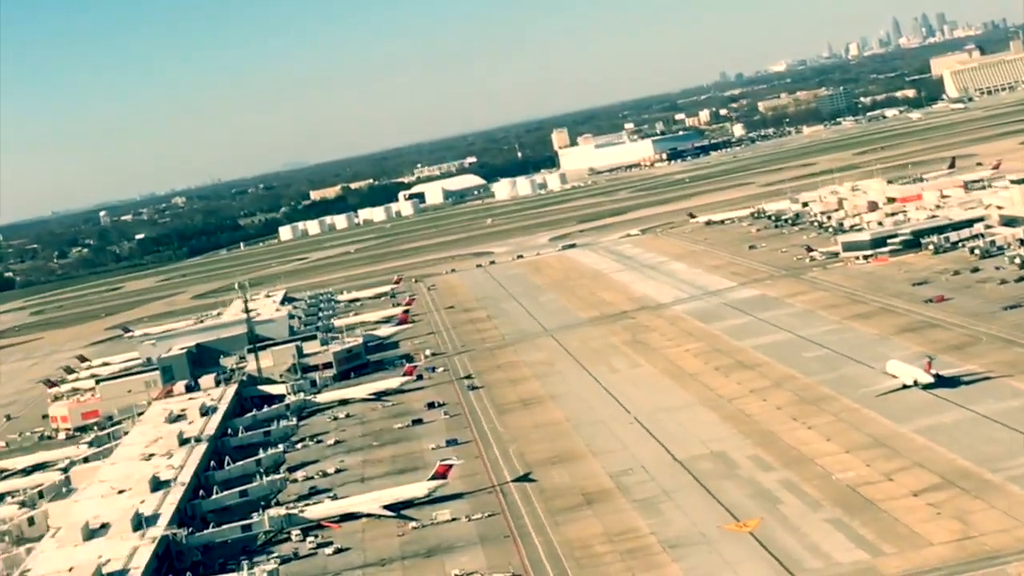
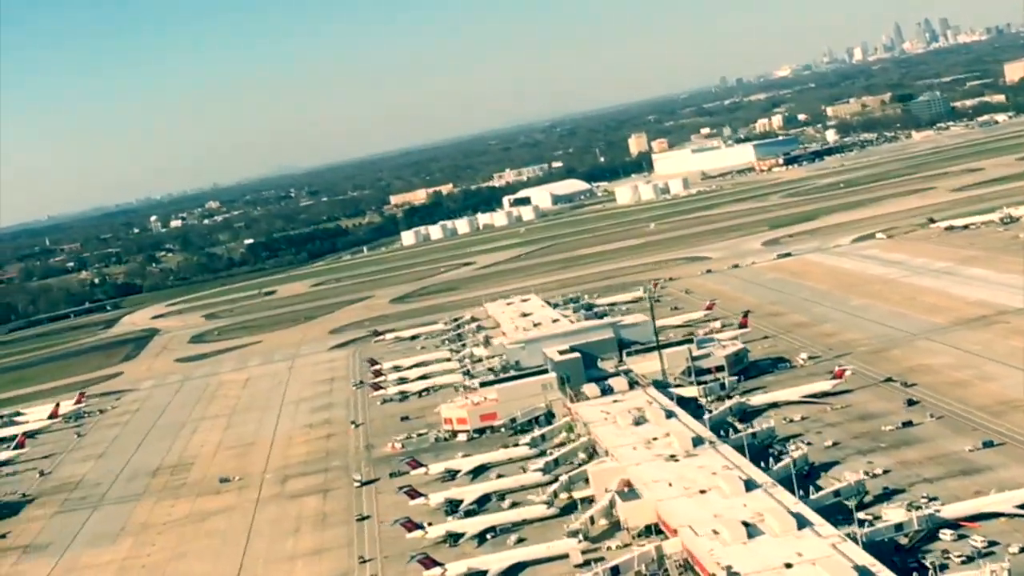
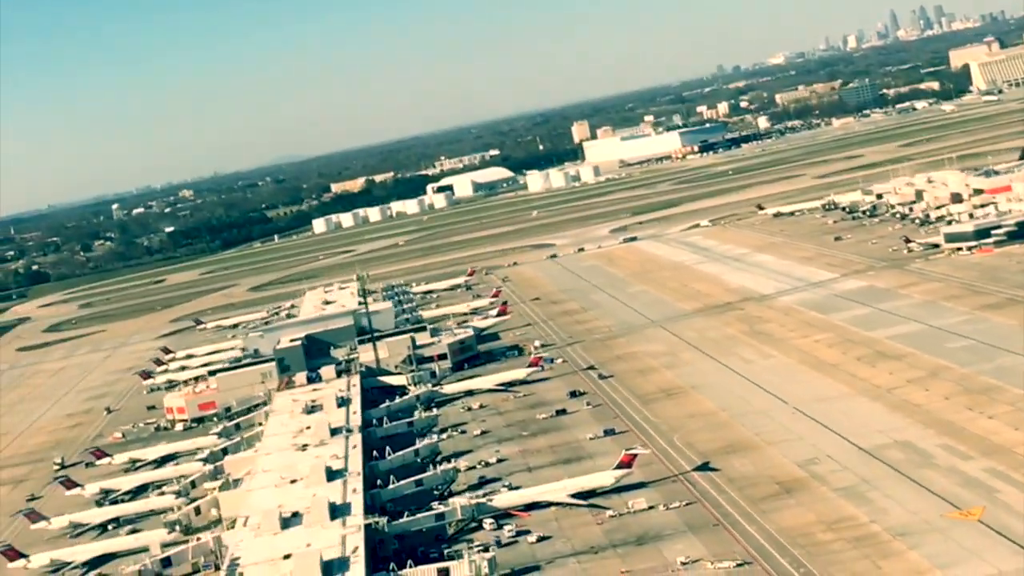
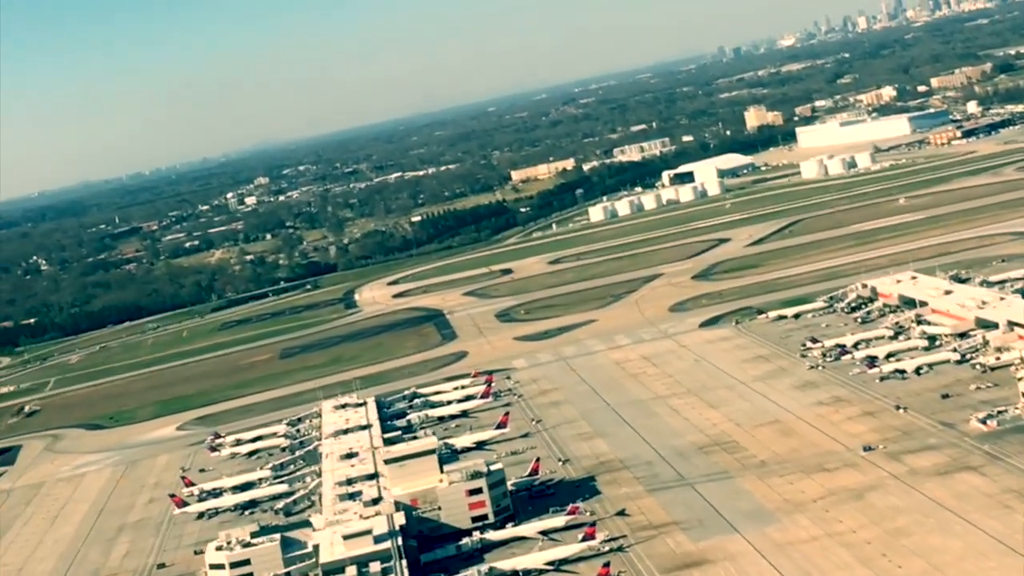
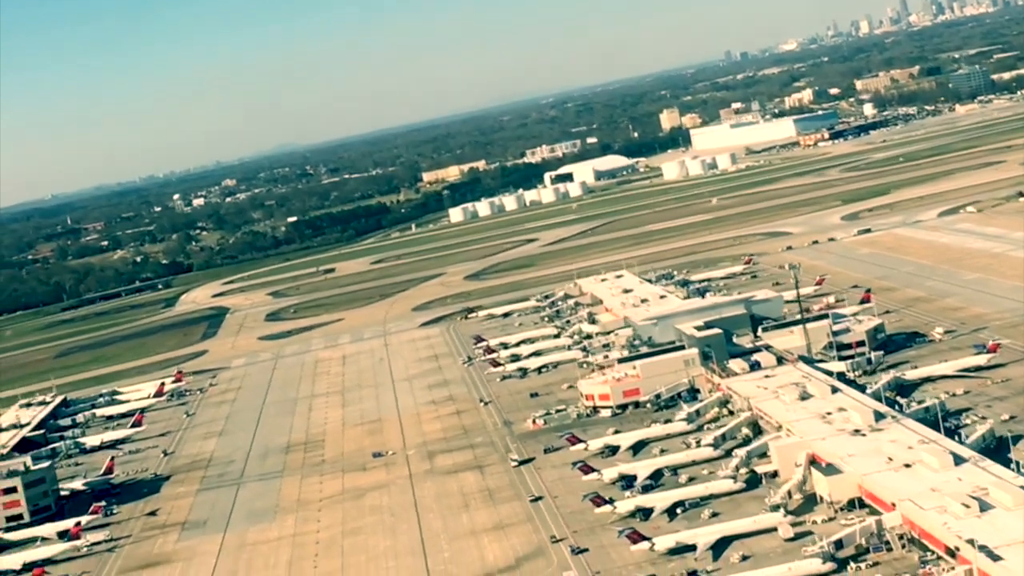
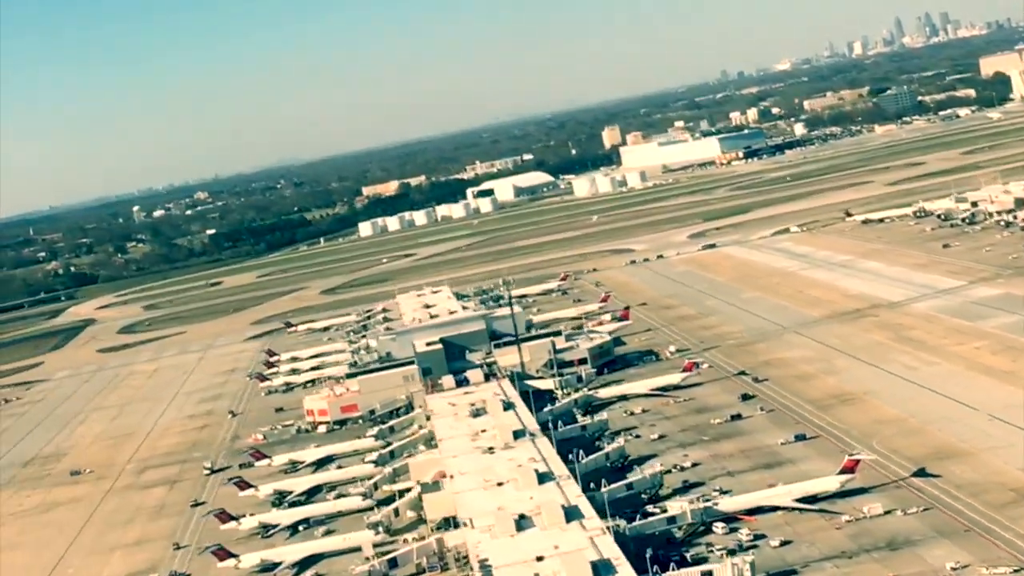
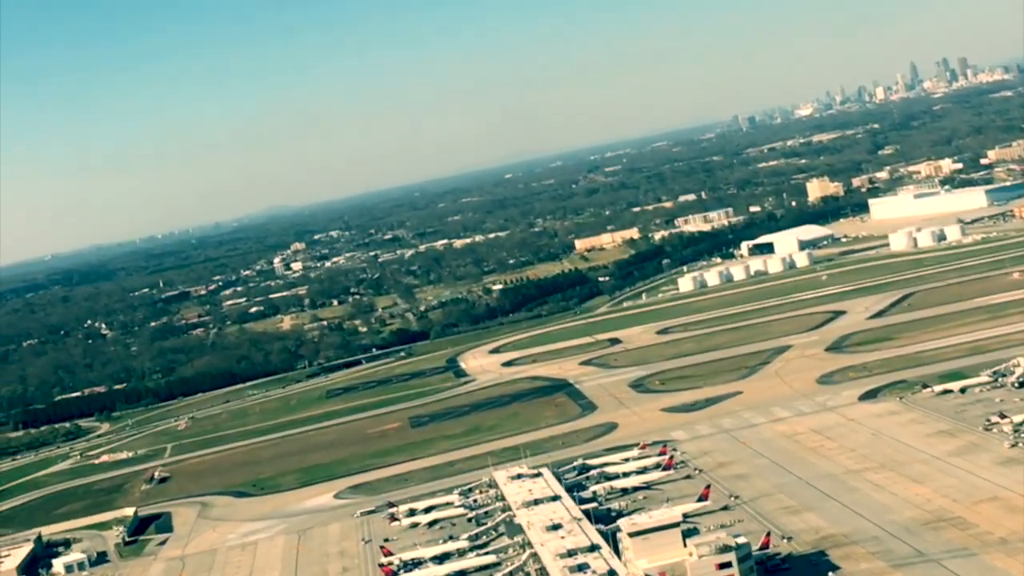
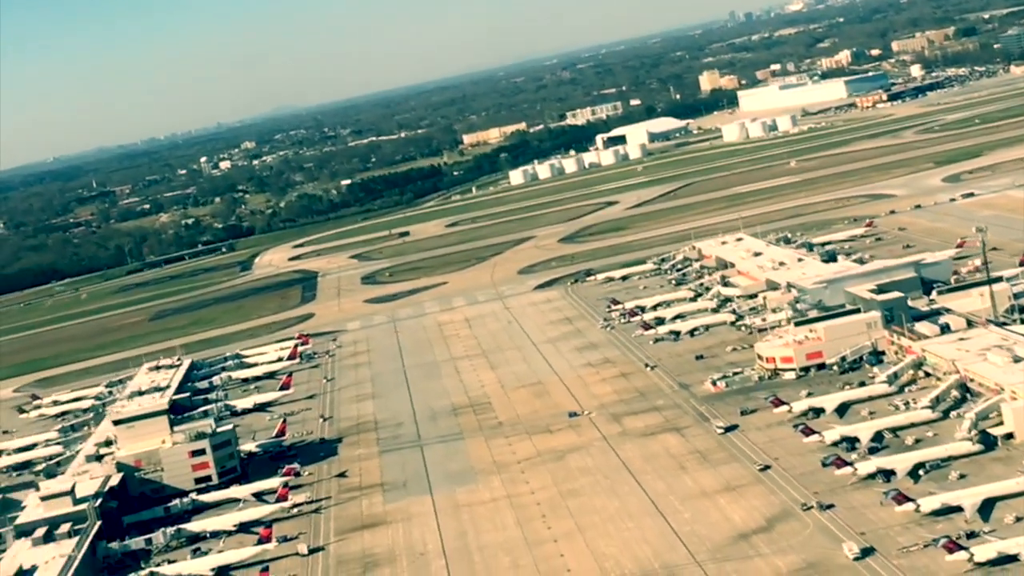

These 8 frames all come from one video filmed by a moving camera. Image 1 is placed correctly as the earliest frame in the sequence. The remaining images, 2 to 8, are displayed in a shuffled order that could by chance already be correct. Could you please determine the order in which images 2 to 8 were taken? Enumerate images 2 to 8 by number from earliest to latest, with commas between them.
3, 6, 2, 5, 8, 4, 7
